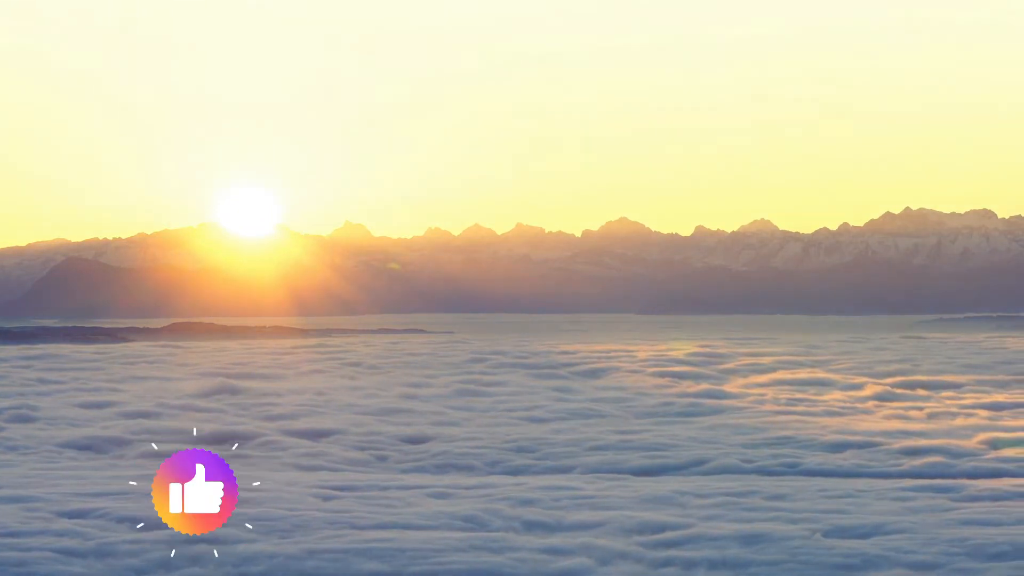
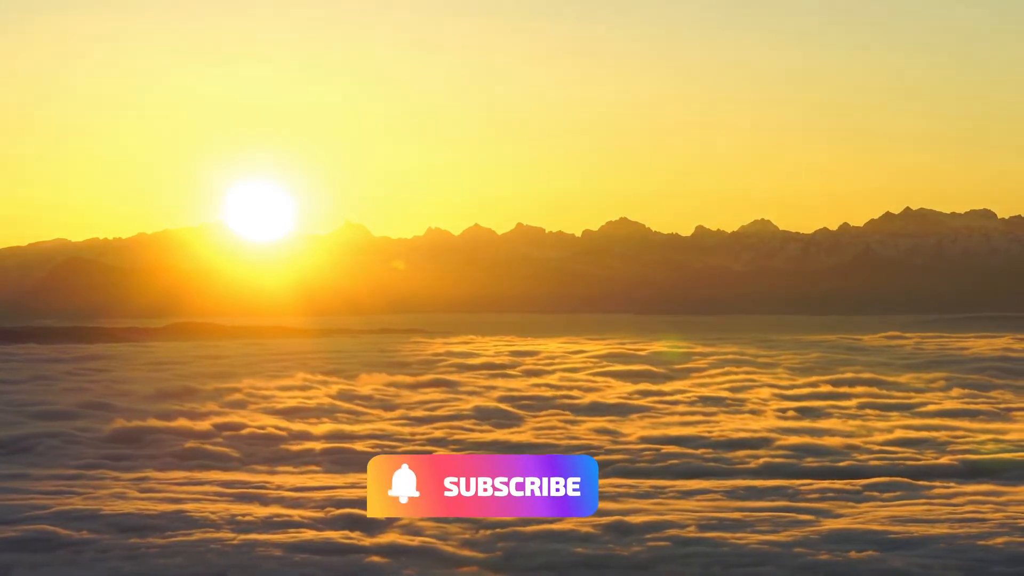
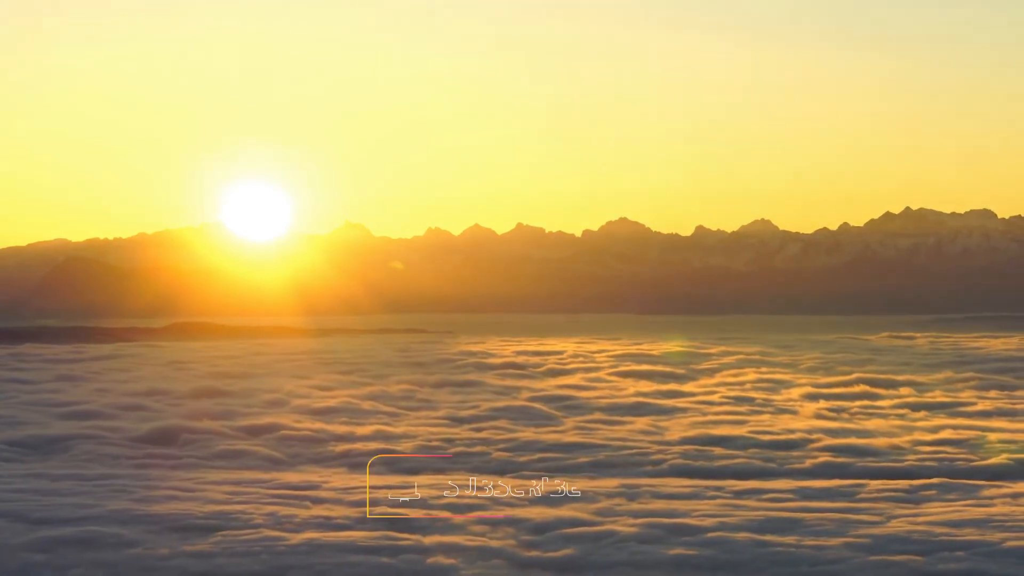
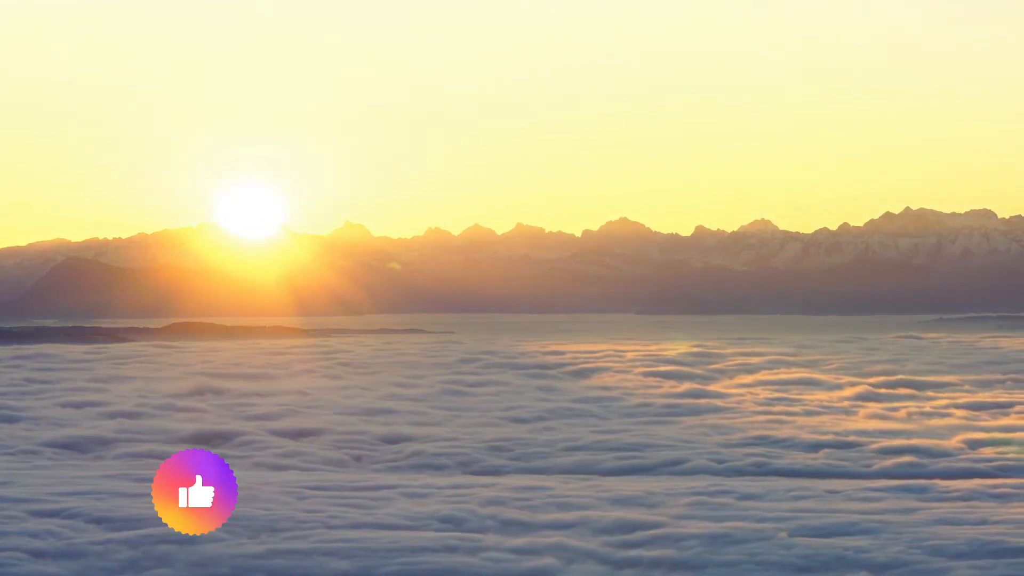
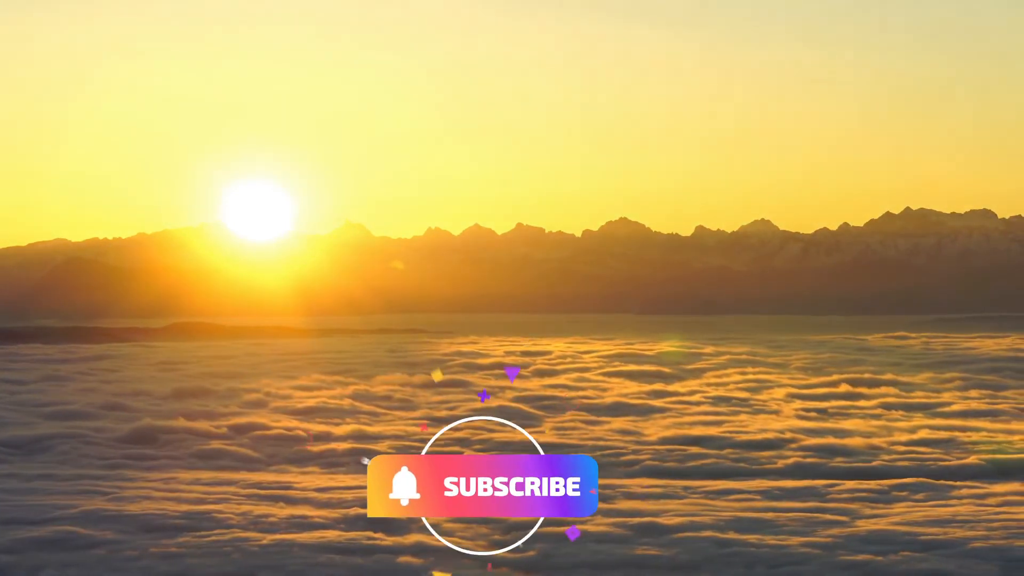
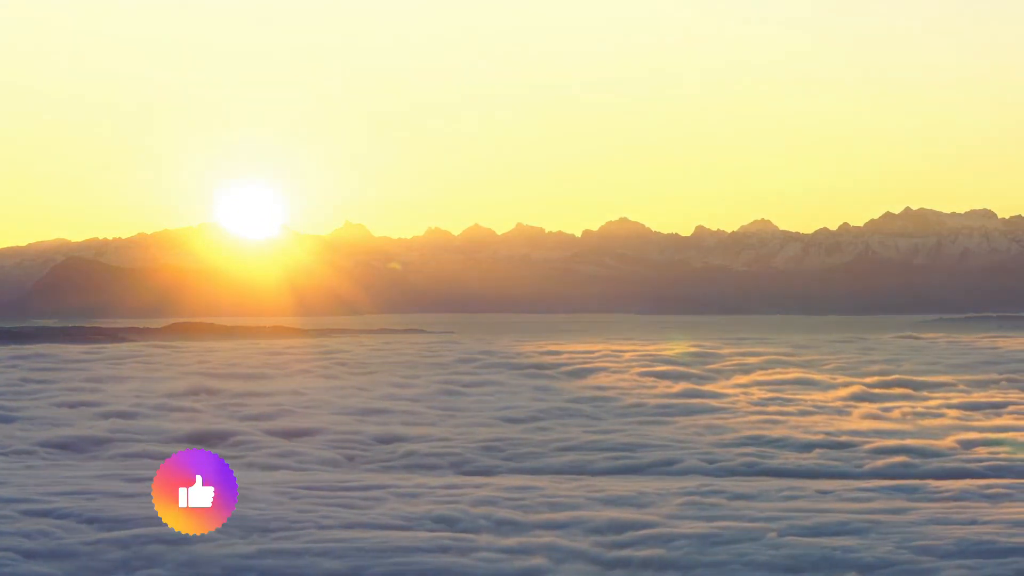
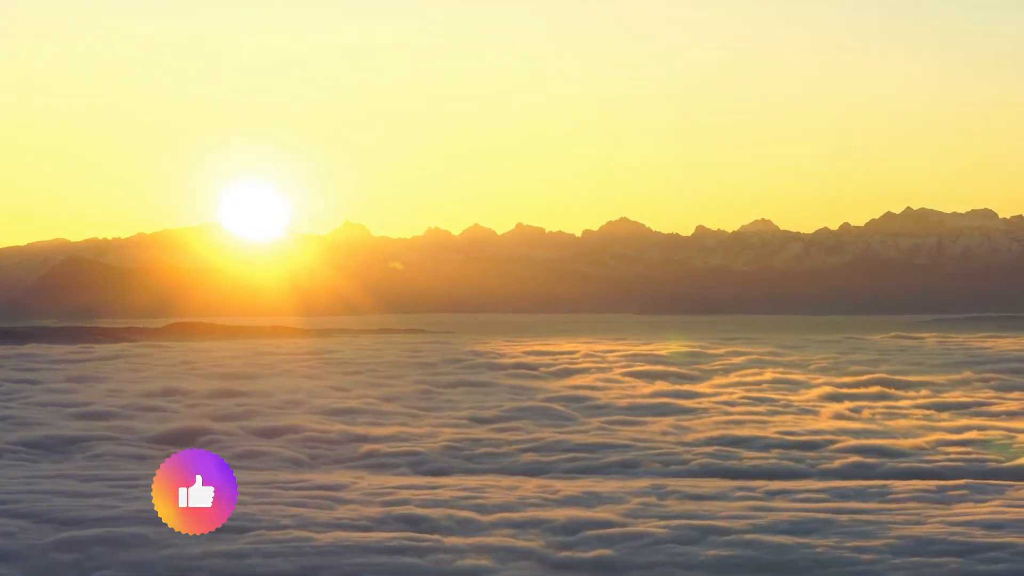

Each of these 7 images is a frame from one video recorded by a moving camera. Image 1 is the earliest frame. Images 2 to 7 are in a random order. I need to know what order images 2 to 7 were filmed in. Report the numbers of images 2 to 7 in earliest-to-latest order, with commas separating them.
4, 6, 7, 3, 5, 2
